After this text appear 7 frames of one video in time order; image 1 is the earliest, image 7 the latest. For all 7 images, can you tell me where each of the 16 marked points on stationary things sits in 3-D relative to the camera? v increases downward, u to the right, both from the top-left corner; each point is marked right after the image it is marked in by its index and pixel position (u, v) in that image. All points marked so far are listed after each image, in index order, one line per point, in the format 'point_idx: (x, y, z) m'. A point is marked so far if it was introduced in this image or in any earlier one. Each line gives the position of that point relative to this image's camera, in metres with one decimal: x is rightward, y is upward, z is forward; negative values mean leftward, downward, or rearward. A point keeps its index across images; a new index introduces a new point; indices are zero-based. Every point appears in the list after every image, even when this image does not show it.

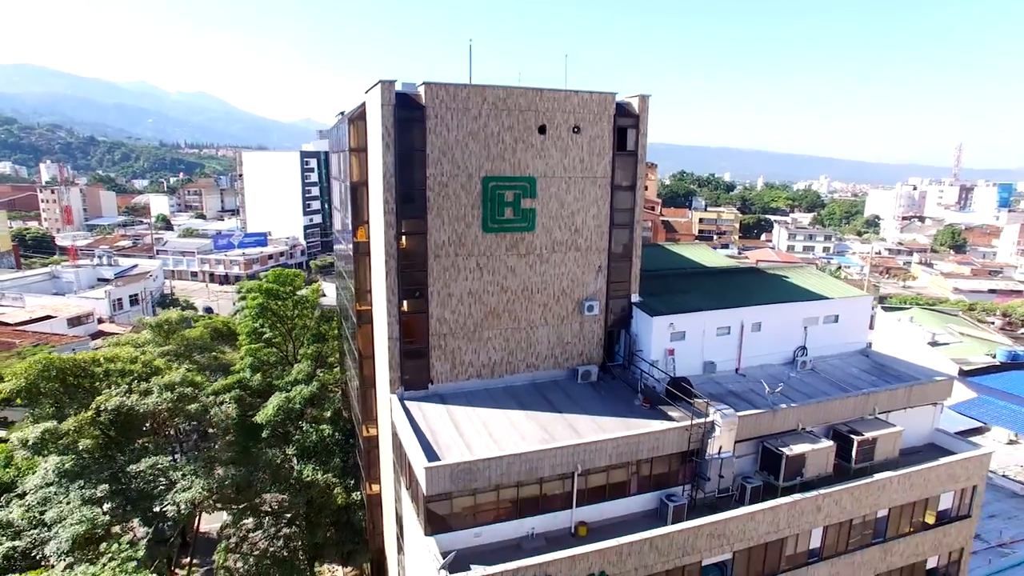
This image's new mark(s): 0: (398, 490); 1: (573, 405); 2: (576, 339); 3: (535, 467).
0: (-2.7, -4.7, +14.0) m
1: (+1.4, -2.7, +13.6) m
2: (+1.6, -1.3, +15.1) m
3: (+0.4, -3.5, +11.5) m
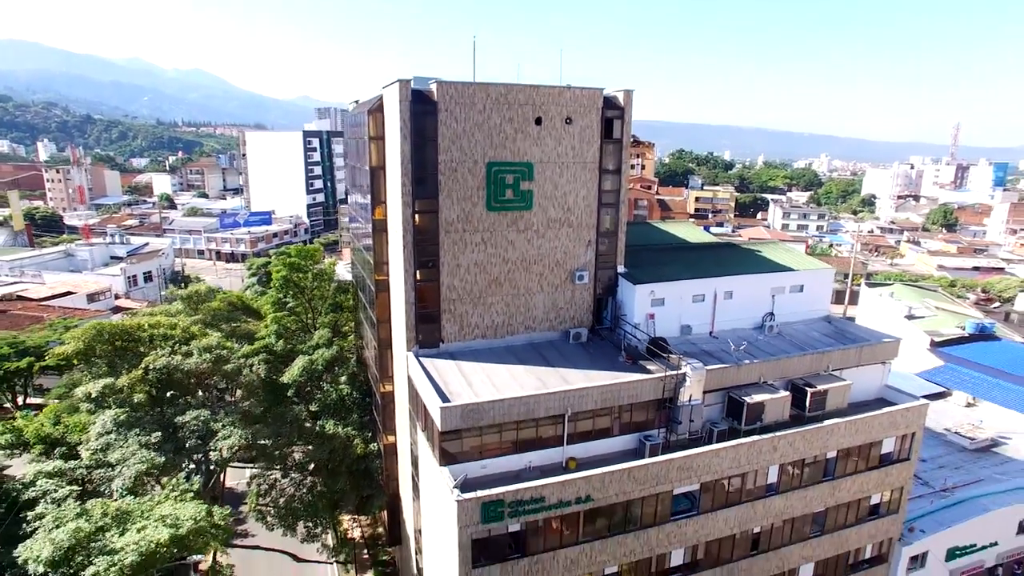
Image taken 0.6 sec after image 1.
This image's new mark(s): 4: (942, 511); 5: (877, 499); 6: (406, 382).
0: (-2.7, -4.0, +16.2) m
1: (+1.4, -1.9, +15.7) m
2: (+1.7, -0.5, +17.2) m
3: (+0.4, -2.8, +13.6) m
4: (+14.5, -7.6, +19.9) m
5: (+11.0, -6.3, +17.6) m
6: (-3.0, -2.6, +16.5) m
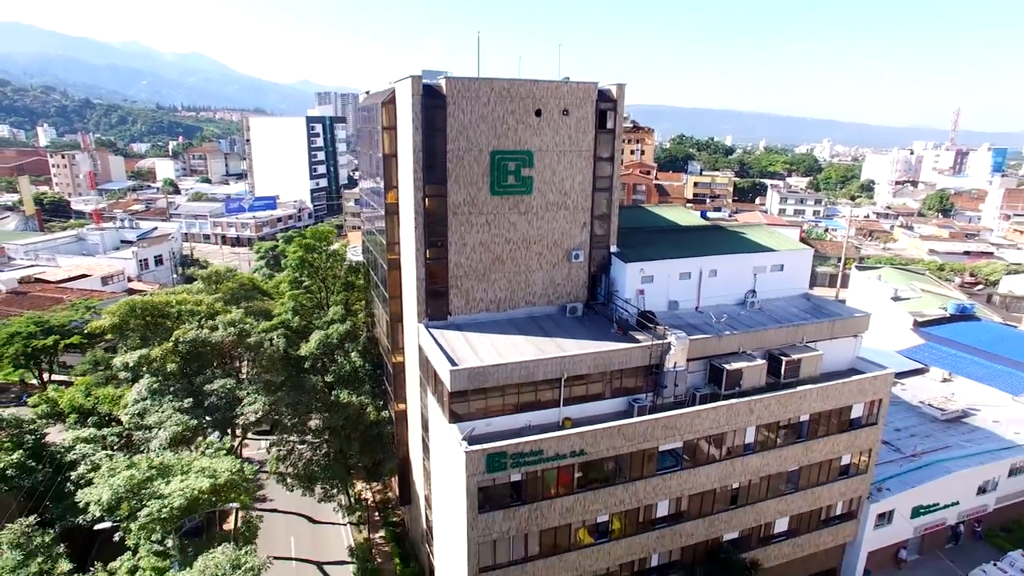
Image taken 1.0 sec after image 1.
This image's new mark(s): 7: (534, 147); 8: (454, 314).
0: (-2.6, -3.3, +17.8) m
1: (+1.4, -1.3, +17.3) m
2: (+1.7, +0.2, +18.7) m
3: (+0.5, -2.2, +15.2) m
4: (+14.5, -6.8, +21.6) m
5: (+11.0, -5.6, +19.3) m
6: (-2.9, -1.9, +18.1) m
7: (+0.6, +4.1, +17.3) m
8: (-1.8, -0.8, +17.8) m
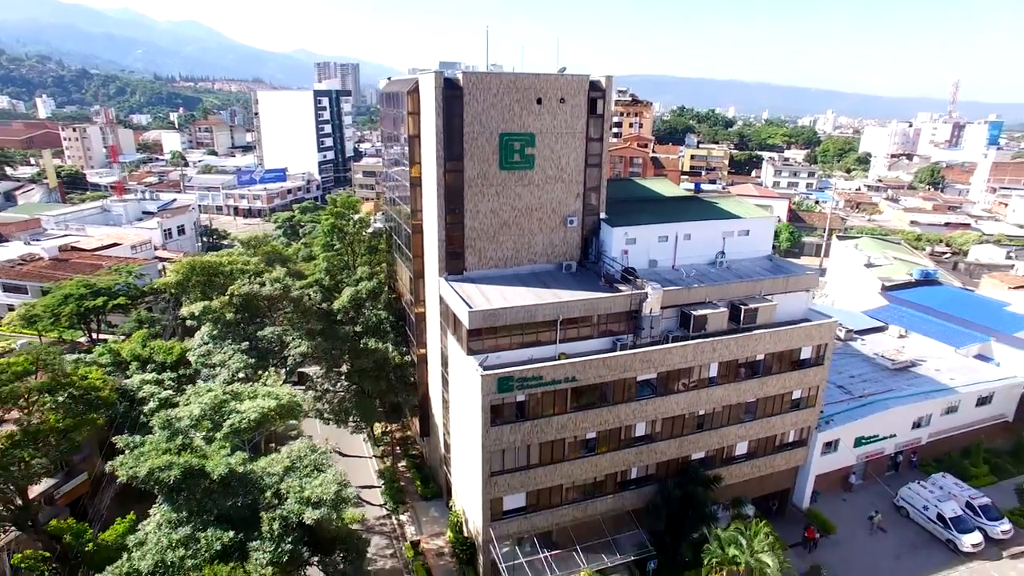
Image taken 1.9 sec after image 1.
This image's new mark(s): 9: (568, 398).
0: (-2.5, -1.9, +21.5) m
1: (+1.6, +0.1, +20.9) m
2: (+1.9, +1.7, +22.2) m
3: (+0.6, -0.9, +18.8) m
4: (+14.7, -5.3, +25.4) m
5: (+11.2, -4.2, +23.0) m
6: (-2.7, -0.5, +21.7) m
7: (+0.8, +5.5, +20.6) m
8: (-1.6, +0.7, +21.3) m
9: (+1.8, -3.5, +19.1) m
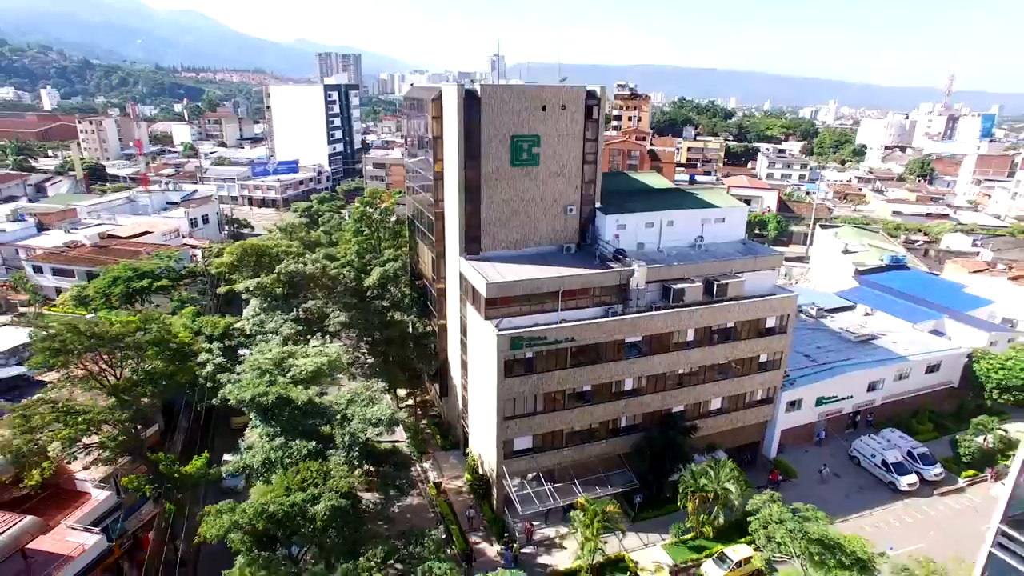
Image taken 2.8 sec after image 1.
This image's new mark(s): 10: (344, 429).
0: (-2.1, -1.0, +25.4) m
1: (+2.0, +1.0, +24.7) m
2: (+2.3, +2.6, +26.1) m
3: (+1.0, 0.0, +22.7) m
4: (+15.1, -4.3, +29.3) m
5: (+11.6, -3.2, +27.0) m
6: (-2.4, +0.5, +25.6) m
7: (+1.2, +6.5, +24.4) m
8: (-1.2, +1.6, +25.2) m
9: (+2.2, -2.6, +23.0) m
10: (-4.8, -4.1, +17.1) m
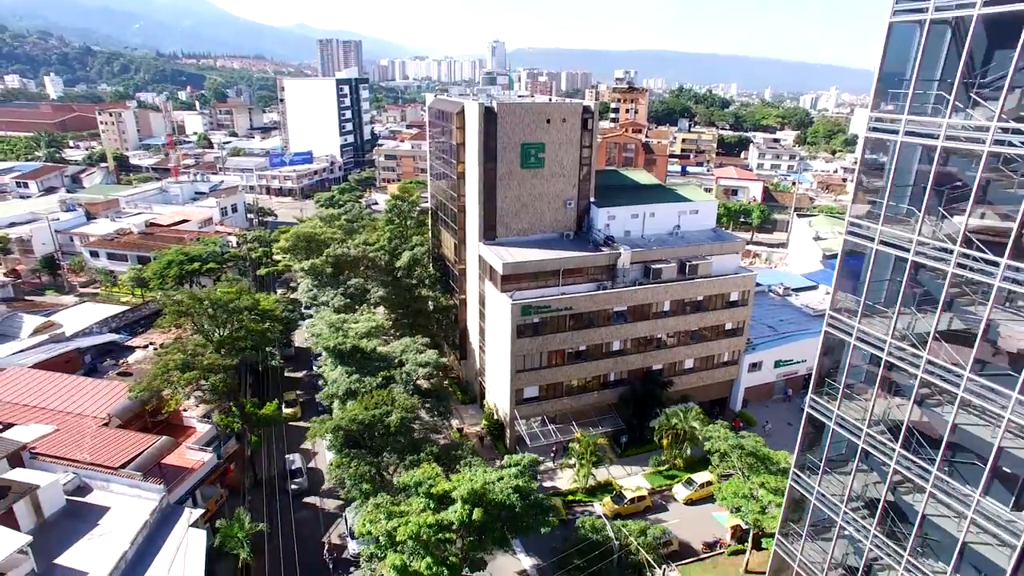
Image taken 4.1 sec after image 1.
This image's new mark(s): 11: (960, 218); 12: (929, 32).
0: (-1.6, +0.1, +31.0) m
1: (+2.5, +2.1, +30.3) m
2: (+2.8, +3.7, +31.7) m
3: (+1.5, +1.0, +28.3) m
4: (+15.6, -3.1, +35.1) m
5: (+12.1, -2.1, +32.7) m
6: (-1.9, +1.5, +31.2) m
7: (+1.7, +7.5, +29.9) m
8: (-0.7, +2.6, +30.8) m
9: (+2.7, -1.6, +28.7) m
10: (-4.3, -3.2, +22.8) m
11: (+7.6, +1.2, +10.1) m
12: (+7.2, +4.4, +10.2) m
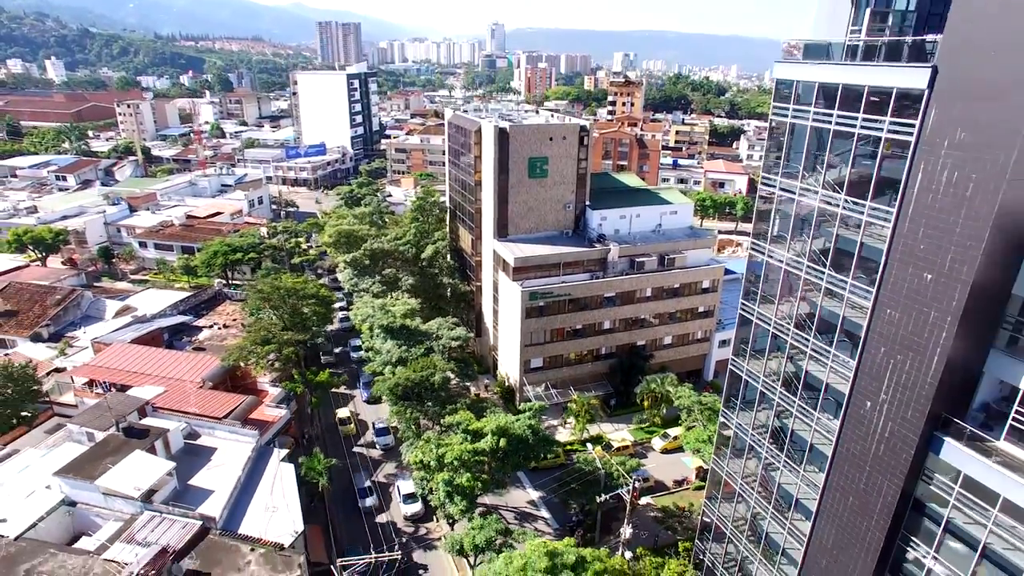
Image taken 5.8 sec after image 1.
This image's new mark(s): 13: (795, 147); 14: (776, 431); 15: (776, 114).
0: (-1.1, +0.8, +37.3) m
1: (+3.0, +2.7, +36.5) m
2: (+3.3, +4.4, +37.8) m
3: (+2.0, +1.6, +34.5) m
4: (+16.1, -2.3, +41.4) m
5: (+12.6, -1.4, +39.0) m
6: (-1.3, +2.2, +37.4) m
7: (+2.2, +8.1, +35.9) m
8: (-0.2, +3.3, +37.0) m
9: (+3.2, -1.0, +35.0) m
10: (-3.7, -2.8, +29.1) m
11: (+8.2, +1.2, +16.3) m
12: (+7.8, +4.5, +16.3) m
13: (+7.9, +3.9, +16.4) m
14: (+8.3, -4.5, +18.5) m
15: (+7.6, +5.0, +16.8) m
